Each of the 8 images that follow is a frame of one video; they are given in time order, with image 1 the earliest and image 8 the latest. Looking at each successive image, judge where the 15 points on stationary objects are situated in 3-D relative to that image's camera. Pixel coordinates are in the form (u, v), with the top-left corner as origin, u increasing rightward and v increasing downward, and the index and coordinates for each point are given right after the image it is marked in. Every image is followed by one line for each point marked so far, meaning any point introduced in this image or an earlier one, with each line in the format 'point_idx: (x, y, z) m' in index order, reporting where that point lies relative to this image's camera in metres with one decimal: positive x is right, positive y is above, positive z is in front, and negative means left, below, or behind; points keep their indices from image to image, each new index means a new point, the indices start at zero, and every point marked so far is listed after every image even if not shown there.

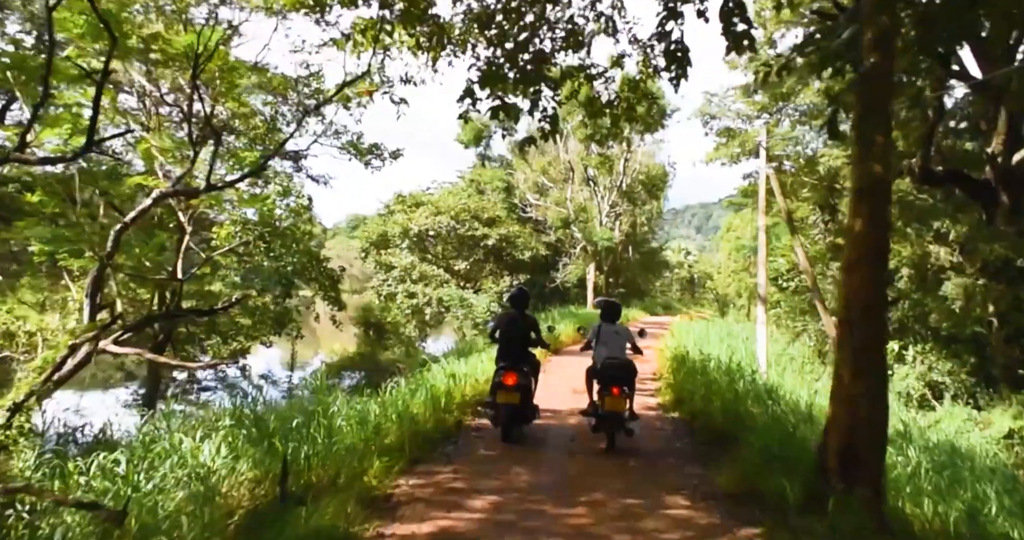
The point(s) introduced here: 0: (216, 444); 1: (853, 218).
0: (-2.4, -1.4, +7.1) m
1: (+2.8, +0.4, +7.2) m
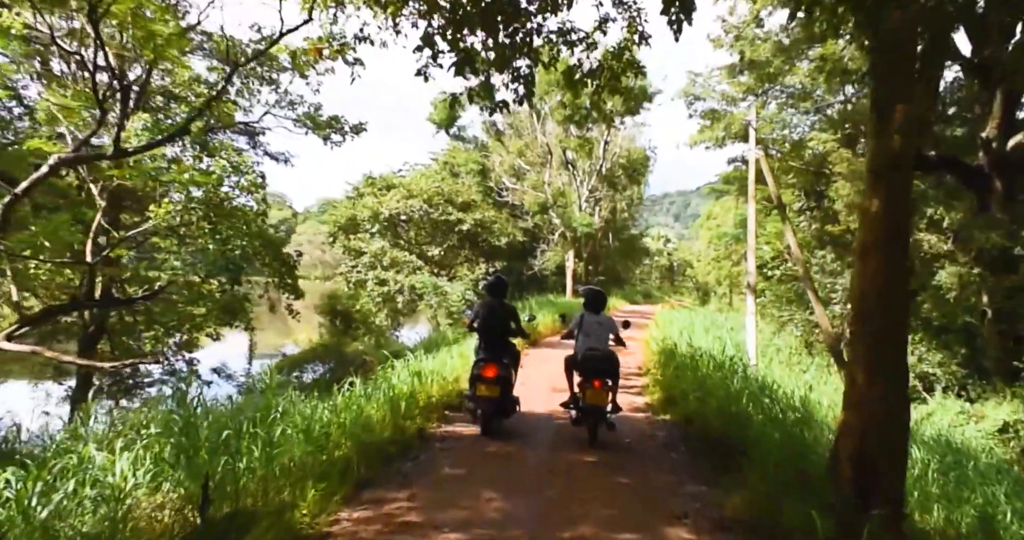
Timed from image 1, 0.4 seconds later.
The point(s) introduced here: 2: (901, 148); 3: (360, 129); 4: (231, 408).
0: (-2.6, -1.3, +6.0) m
1: (+2.6, +0.5, +6.3) m
2: (+2.7, +0.9, +6.1) m
3: (-2.3, +2.1, +13.3) m
4: (-2.5, -1.3, +8.1) m
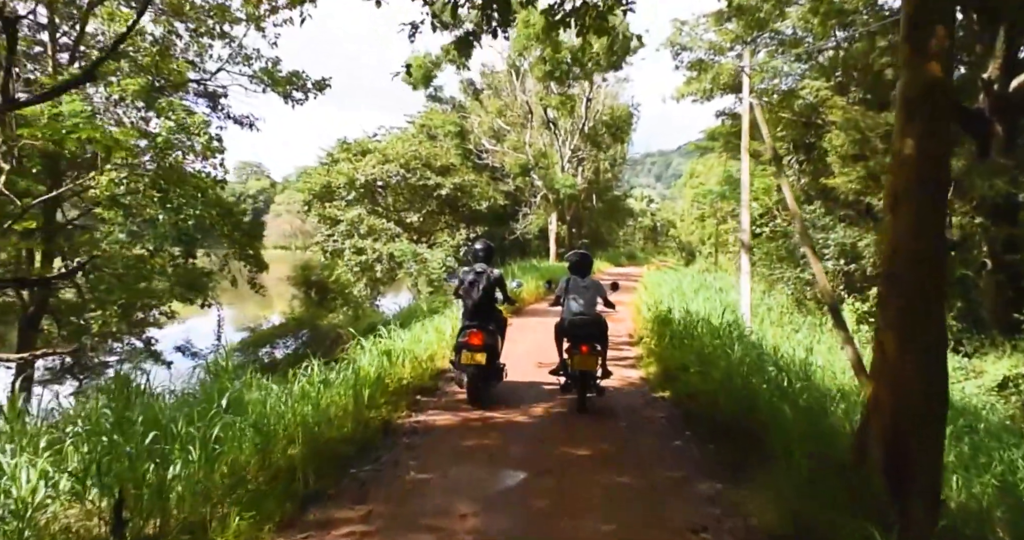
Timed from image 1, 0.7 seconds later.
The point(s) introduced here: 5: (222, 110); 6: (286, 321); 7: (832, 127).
0: (-2.7, -1.1, +5.2) m
1: (+2.4, +0.8, +5.4) m
2: (+2.5, +1.1, +5.2) m
3: (-2.6, +2.6, +12.3) m
4: (-2.7, -1.0, +7.2) m
5: (-5.7, +3.2, +17.4) m
6: (-4.3, -0.9, +16.8) m
7: (+7.1, +3.2, +19.1) m
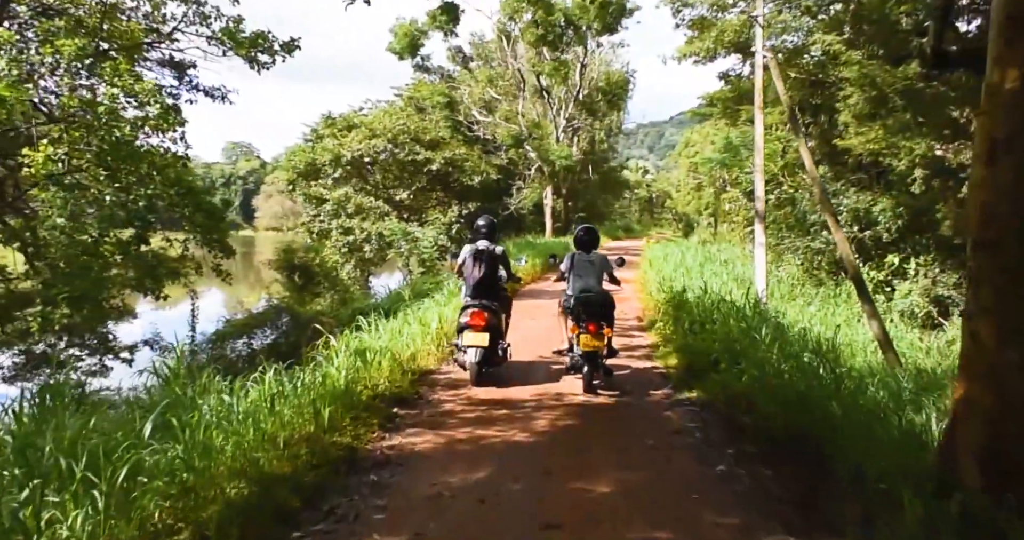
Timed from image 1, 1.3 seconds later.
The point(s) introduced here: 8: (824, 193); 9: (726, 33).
0: (-2.8, -1.1, +4.0) m
1: (+2.4, +1.0, +4.3) m
2: (+2.5, +1.3, +4.0) m
3: (-2.8, +2.8, +11.0) m
4: (-2.7, -1.0, +6.0) m
5: (-5.9, +3.5, +16.1) m
6: (-4.4, -0.6, +15.6) m
7: (+6.9, +3.8, +17.9) m
8: (+4.5, +1.1, +12.6) m
9: (+4.7, +5.2, +19.1) m
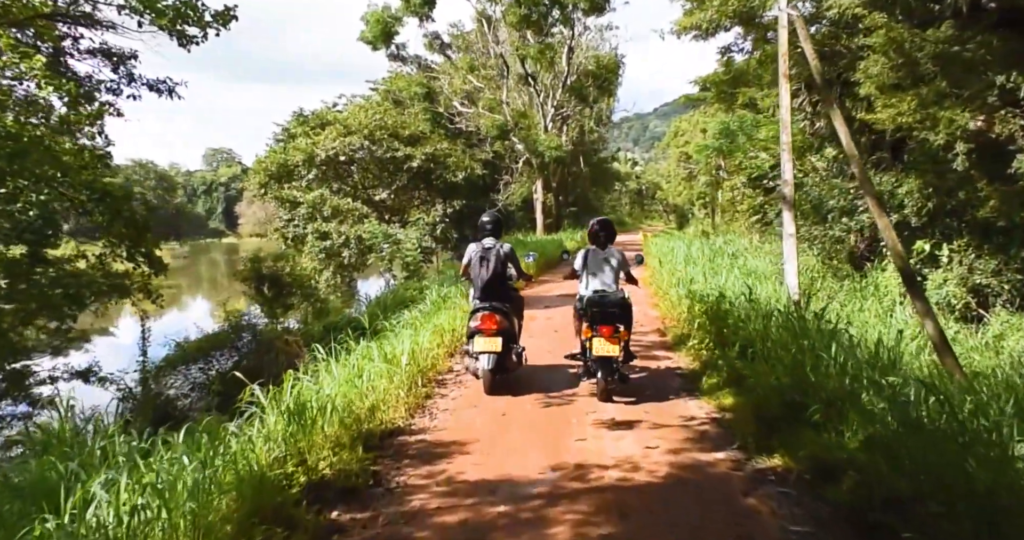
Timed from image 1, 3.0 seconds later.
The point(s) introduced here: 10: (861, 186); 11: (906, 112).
0: (-2.7, -1.3, +2.2) m
1: (+2.3, +1.0, +2.4) m
2: (+2.4, +1.3, +2.2) m
3: (-3.0, +2.6, +9.1) m
4: (-2.7, -1.2, +4.2) m
5: (-6.2, +3.2, +14.2) m
6: (-4.5, -0.9, +13.7) m
7: (+6.6, +4.0, +16.2) m
8: (+4.3, +1.2, +10.8) m
9: (+4.3, +5.3, +17.3) m
10: (+4.2, +1.0, +10.6) m
11: (+6.7, +2.7, +14.7) m
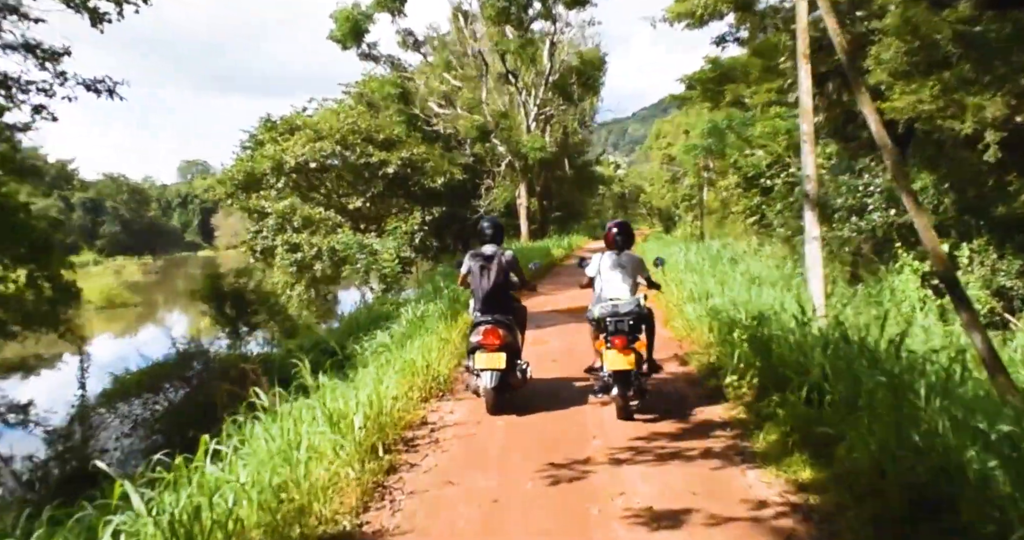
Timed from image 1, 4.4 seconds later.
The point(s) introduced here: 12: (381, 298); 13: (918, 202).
0: (-2.7, -1.5, +0.6) m
1: (+2.3, +0.9, +1.0) m
2: (+2.4, +1.2, +0.8) m
3: (-3.1, +2.4, +7.6) m
4: (-2.7, -1.3, +2.6) m
5: (-6.5, +2.9, +12.6) m
6: (-4.7, -1.1, +12.2) m
7: (+6.2, +3.9, +14.9) m
8: (+4.2, +1.1, +9.4) m
9: (+3.9, +5.2, +16.0) m
10: (+4.1, +0.9, +9.2) m
11: (+6.4, +2.6, +13.4) m
12: (-2.7, -0.6, +17.9) m
13: (+4.4, +0.7, +9.5) m
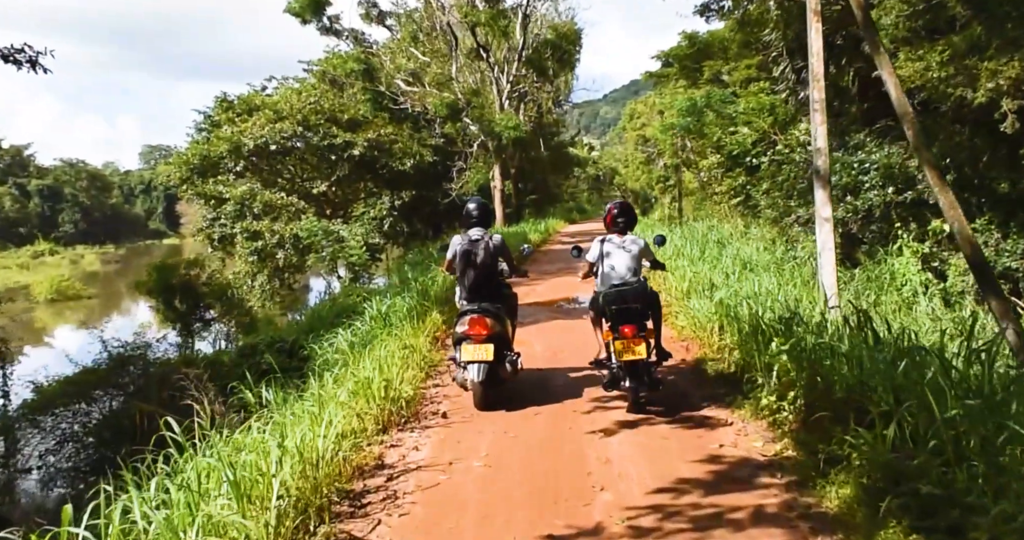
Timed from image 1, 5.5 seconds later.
0: (-2.6, -1.6, -0.6) m
1: (+2.3, +0.9, -0.1) m
2: (+2.4, +1.2, -0.3) m
3: (-3.4, +2.4, +6.3) m
4: (-2.7, -1.4, +1.4) m
5: (-6.8, +2.9, +11.2) m
6: (-5.0, -1.1, +10.9) m
7: (+5.8, +4.2, +13.8) m
8: (+3.9, +1.3, +8.4) m
9: (+3.4, +5.5, +14.8) m
10: (+3.8, +1.1, +8.2) m
11: (+6.0, +2.9, +12.4) m
12: (-3.2, -0.4, +16.7) m
13: (+4.2, +0.9, +8.4) m
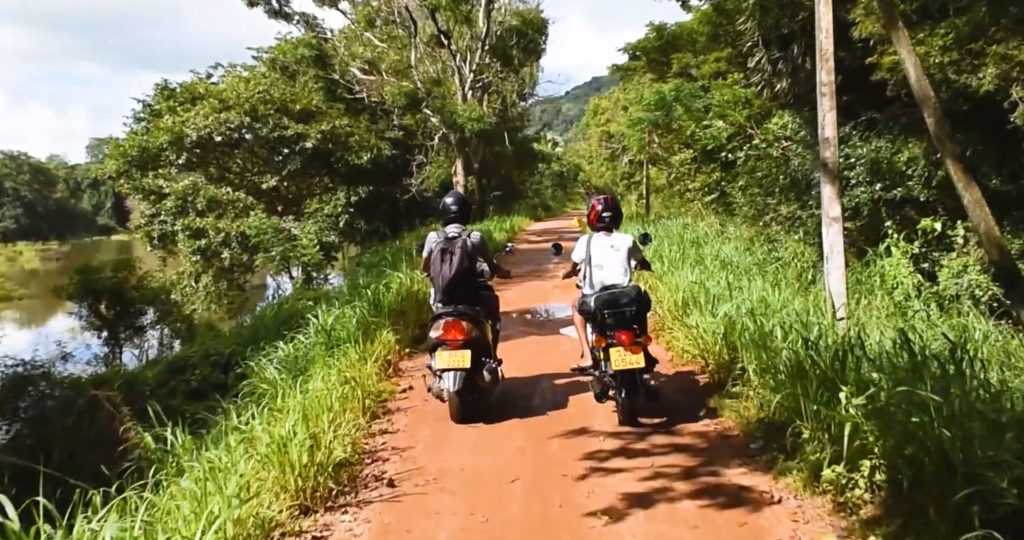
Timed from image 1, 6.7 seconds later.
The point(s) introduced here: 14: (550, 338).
0: (-2.5, -1.7, -1.9) m
1: (+2.4, +0.8, -1.2) m
2: (+2.5, +1.1, -1.4) m
3: (-3.5, +2.3, +5.0) m
4: (-2.7, -1.5, +0.1) m
5: (-7.2, +2.9, +9.7) m
6: (-5.4, -1.1, +9.5) m
7: (+5.2, +4.2, +12.8) m
8: (+3.6, +1.2, +7.3) m
9: (+2.8, +5.4, +13.7) m
10: (+3.5, +1.0, +7.1) m
11: (+5.5, +2.8, +11.4) m
12: (-3.8, -0.4, +15.3) m
13: (+3.9, +0.8, +7.4) m
14: (+0.4, -0.7, +8.9) m
